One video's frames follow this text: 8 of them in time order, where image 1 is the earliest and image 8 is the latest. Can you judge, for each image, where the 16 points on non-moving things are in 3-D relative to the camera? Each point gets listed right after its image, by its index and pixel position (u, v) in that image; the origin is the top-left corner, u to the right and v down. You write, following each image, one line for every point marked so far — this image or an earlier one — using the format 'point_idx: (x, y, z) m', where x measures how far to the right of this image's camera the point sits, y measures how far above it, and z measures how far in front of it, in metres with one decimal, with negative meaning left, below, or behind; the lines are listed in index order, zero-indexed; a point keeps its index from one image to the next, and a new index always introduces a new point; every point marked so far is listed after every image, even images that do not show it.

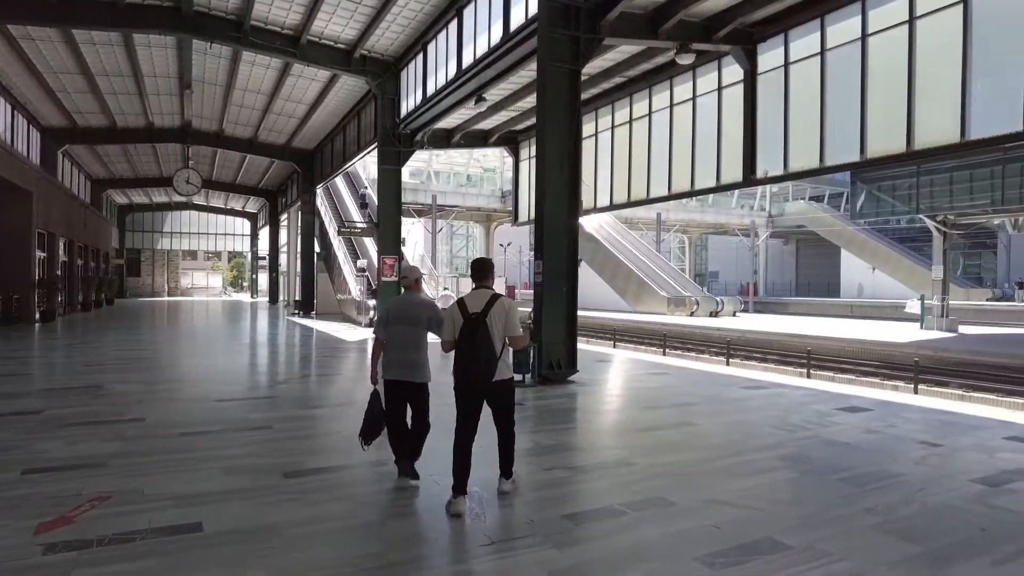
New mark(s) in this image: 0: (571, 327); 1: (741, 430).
0: (+1.1, -0.7, +11.8) m
1: (+2.9, -1.8, +8.0) m
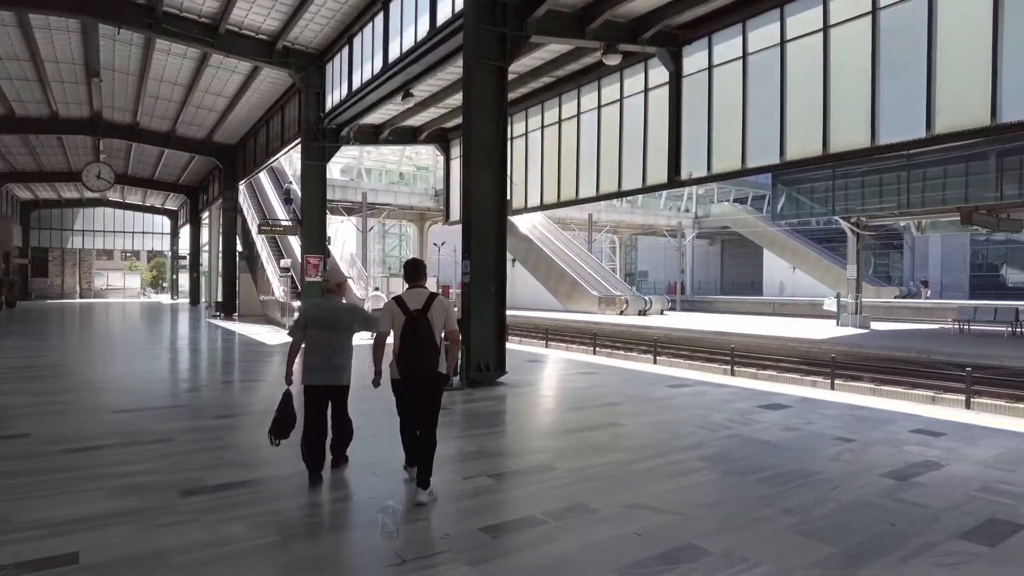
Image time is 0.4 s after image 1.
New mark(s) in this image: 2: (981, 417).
0: (-0.2, -0.7, +11.6) m
1: (+1.9, -1.8, +8.0) m
2: (+6.6, -1.8, +9.0) m
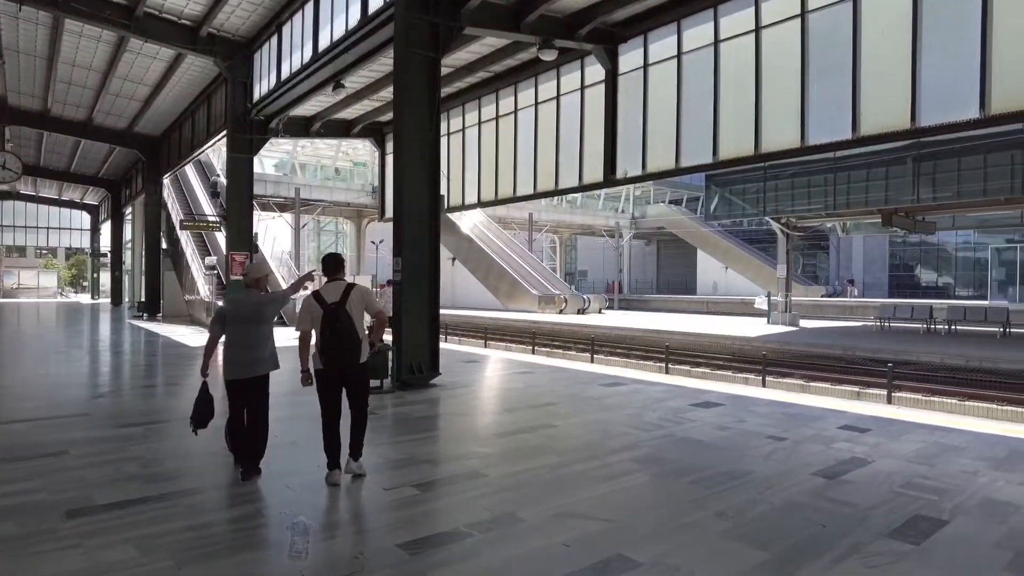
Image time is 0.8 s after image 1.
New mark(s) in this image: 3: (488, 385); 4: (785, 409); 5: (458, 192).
0: (-1.4, -0.7, +11.2) m
1: (+1.1, -1.7, +7.8) m
2: (+5.6, -1.8, +9.2) m
3: (-0.4, -1.7, +11.6) m
4: (+3.9, -1.7, +9.1) m
5: (-1.6, +2.9, +19.3) m
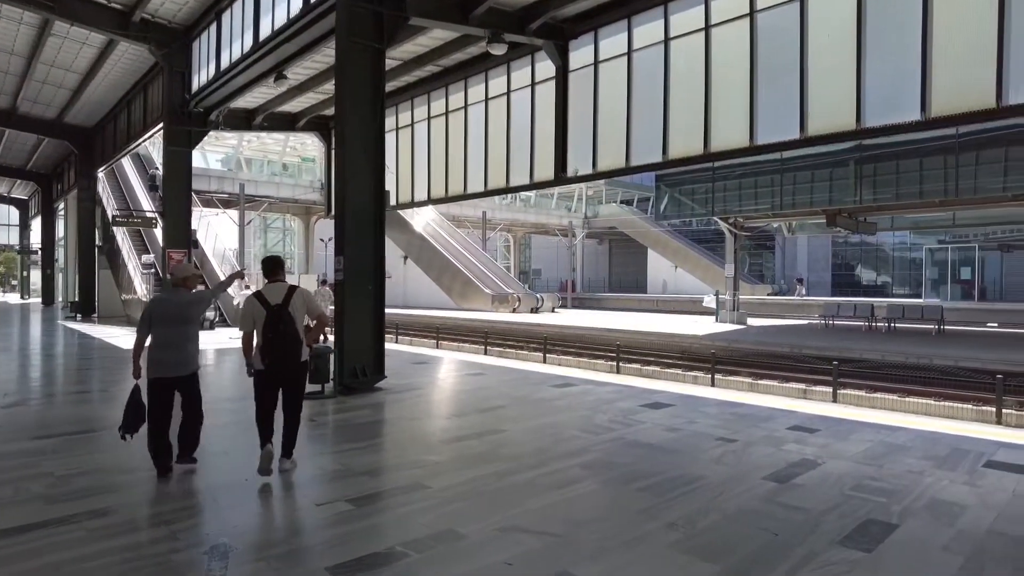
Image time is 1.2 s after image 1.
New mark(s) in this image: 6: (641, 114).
0: (-2.3, -0.7, +10.8) m
1: (+0.4, -1.7, +7.6) m
2: (+4.9, -1.8, +9.3) m
3: (-1.3, -1.7, +11.2) m
4: (+3.2, -1.7, +9.1) m
5: (-3.1, +2.9, +18.8) m
6: (+2.5, +3.4, +12.6) m
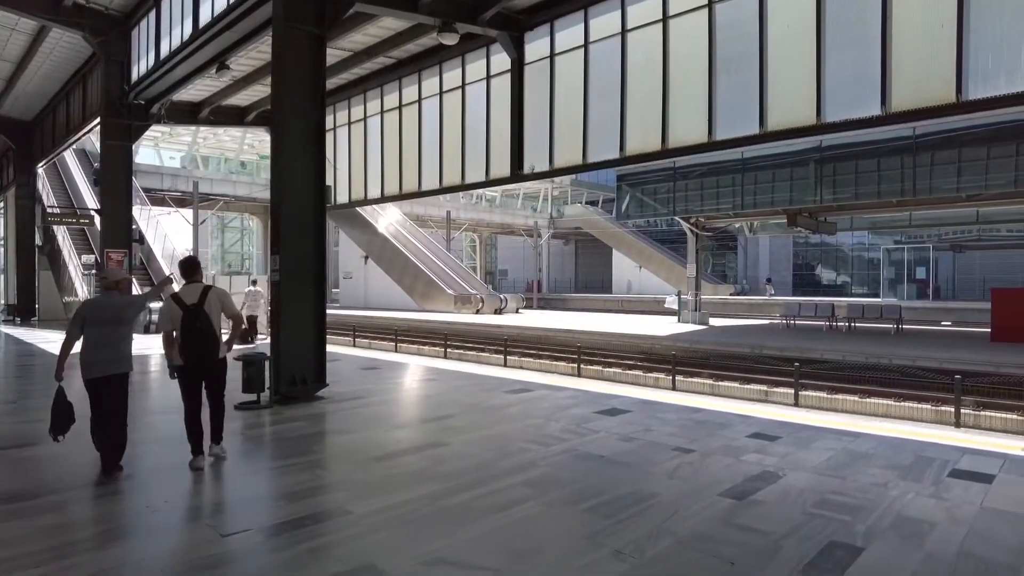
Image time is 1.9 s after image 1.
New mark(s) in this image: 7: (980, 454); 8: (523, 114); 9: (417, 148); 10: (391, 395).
0: (-3.0, -0.7, +10.1) m
1: (-0.2, -1.7, +7.0) m
2: (+4.2, -1.8, +9.0) m
3: (-2.1, -1.8, +10.6) m
4: (+2.5, -1.7, +8.7) m
5: (-4.3, +2.9, +18.1) m
6: (+1.6, +3.4, +12.2) m
7: (+4.9, -1.7, +6.7) m
8: (+0.2, +3.6, +13.4) m
9: (-2.4, +3.5, +16.0) m
10: (-2.0, -1.8, +10.5) m
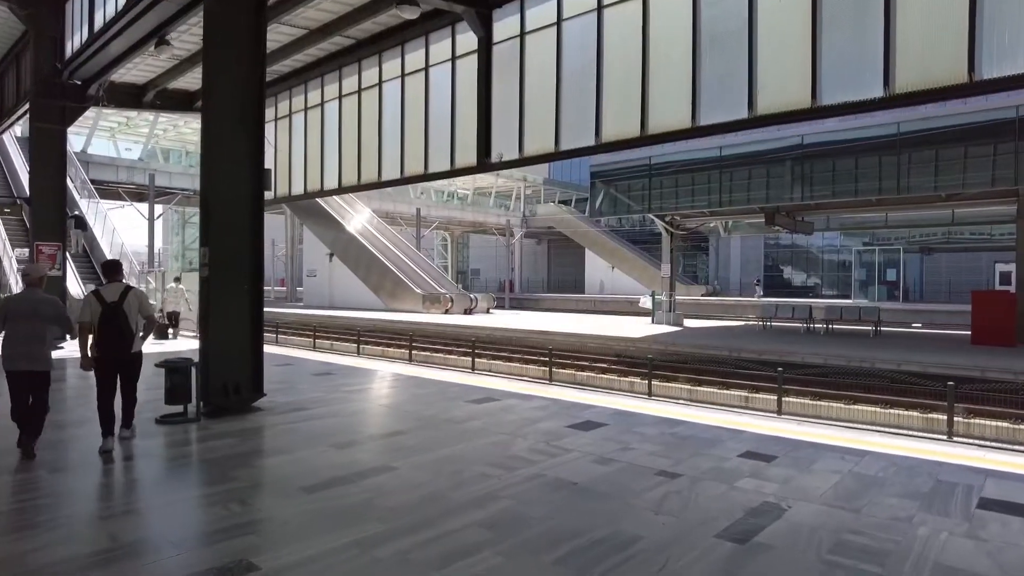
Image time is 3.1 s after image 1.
0: (-3.6, -0.7, +8.9) m
1: (-0.6, -1.7, +6.0) m
2: (+3.7, -1.8, +8.1) m
3: (-2.7, -1.7, +9.5) m
4: (+2.0, -1.7, +7.7) m
5: (-5.1, +2.9, +16.8) m
6: (+1.1, +3.4, +11.2) m
7: (+4.5, -1.7, +5.8) m
8: (-0.4, +3.7, +12.3) m
9: (-3.1, +3.6, +14.9) m
10: (-2.5, -1.7, +9.3) m
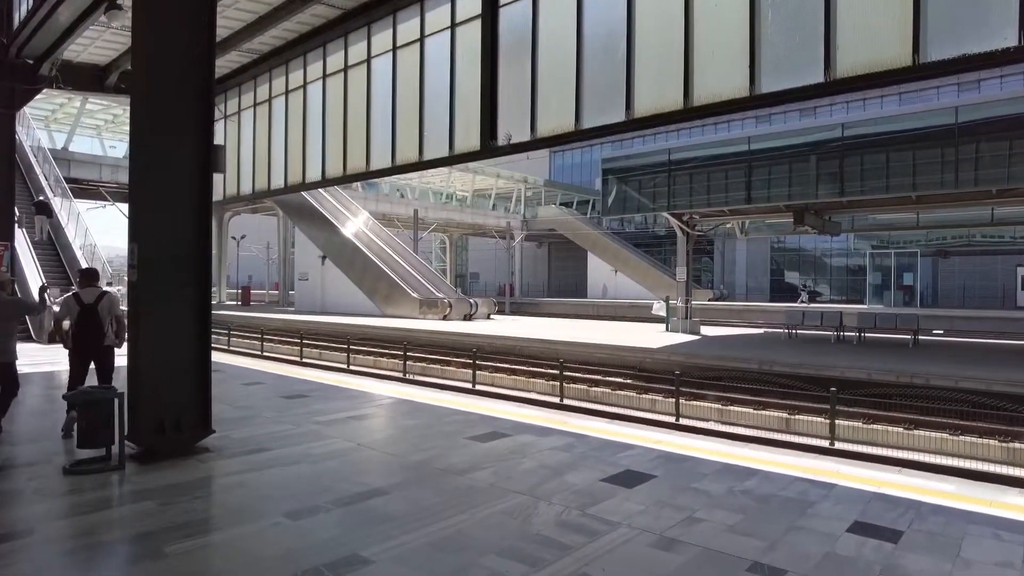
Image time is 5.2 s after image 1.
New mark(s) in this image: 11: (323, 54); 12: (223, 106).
0: (-3.4, -0.7, +7.0) m
1: (-0.4, -1.8, +4.1) m
2: (+3.8, -1.9, +6.3) m
3: (-2.5, -1.8, +7.6) m
4: (+2.2, -1.8, +5.9) m
5: (-5.0, +2.8, +15.0) m
6: (+1.2, +3.3, +9.3) m
7: (+4.7, -1.8, +4.0) m
8: (-0.2, +3.6, +10.5) m
9: (-3.0, +3.4, +13.0) m
10: (-2.4, -1.8, +7.4) m
11: (-4.1, +5.1, +13.9) m
12: (-8.1, +5.1, +17.9) m
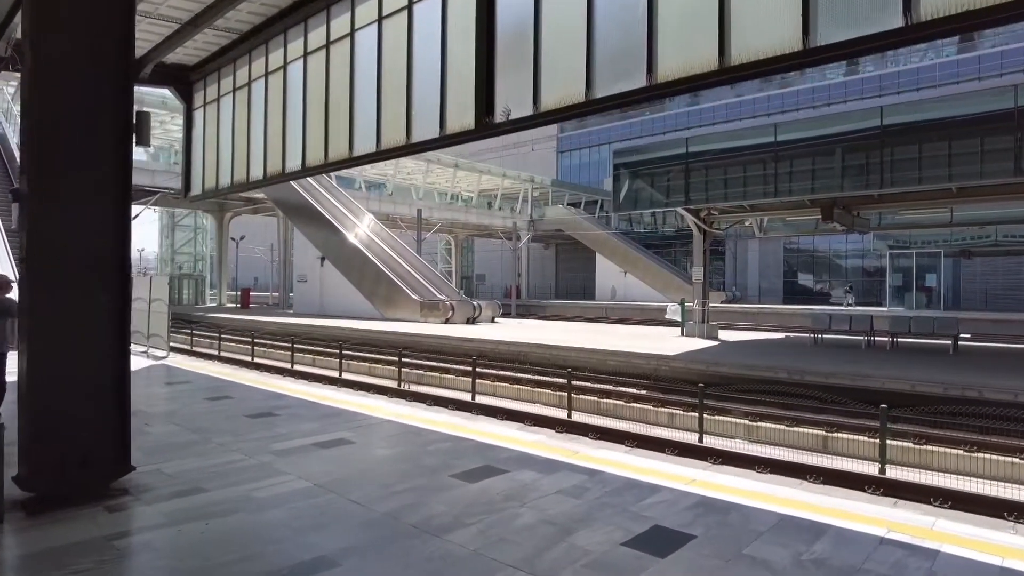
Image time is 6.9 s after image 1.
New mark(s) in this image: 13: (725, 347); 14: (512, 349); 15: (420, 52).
0: (-3.4, -0.8, +5.6) m
1: (-0.5, -1.8, +2.6) m
2: (+3.8, -1.9, +4.8) m
3: (-2.5, -1.8, +6.1) m
4: (+2.1, -1.8, +4.4) m
5: (-4.9, +2.8, +13.6) m
6: (+1.2, +3.3, +7.9) m
7: (+4.6, -1.8, +2.5) m
8: (-0.2, +3.5, +9.1) m
9: (-2.9, +3.4, +11.6) m
10: (-2.4, -1.8, +6.0) m
11: (-4.1, +5.1, +12.5) m
12: (-8.0, +5.0, +16.5) m
13: (+6.2, -1.7, +18.5) m
14: (0.0, -1.9, +19.0) m
15: (-1.4, +3.7, +10.2) m
